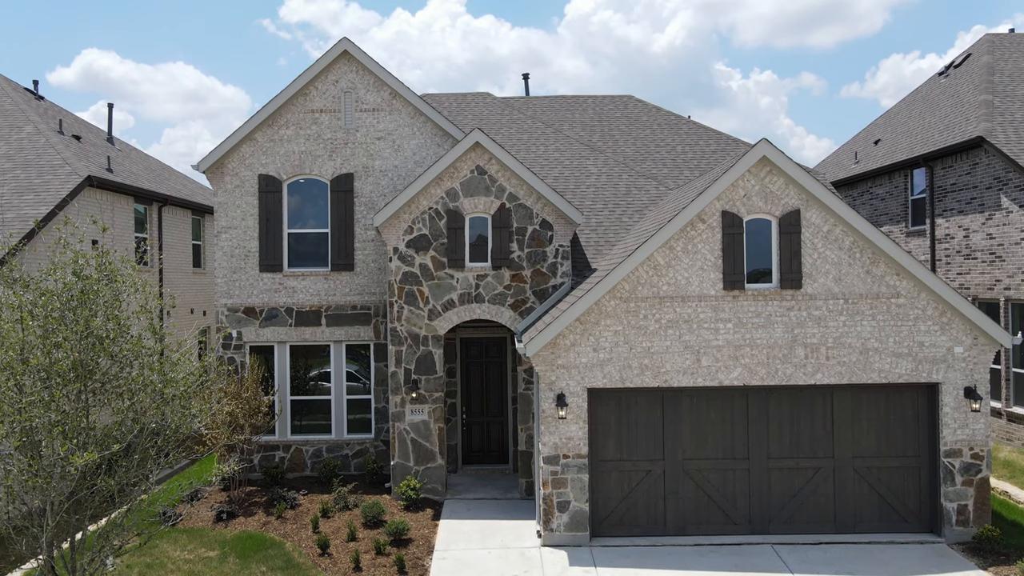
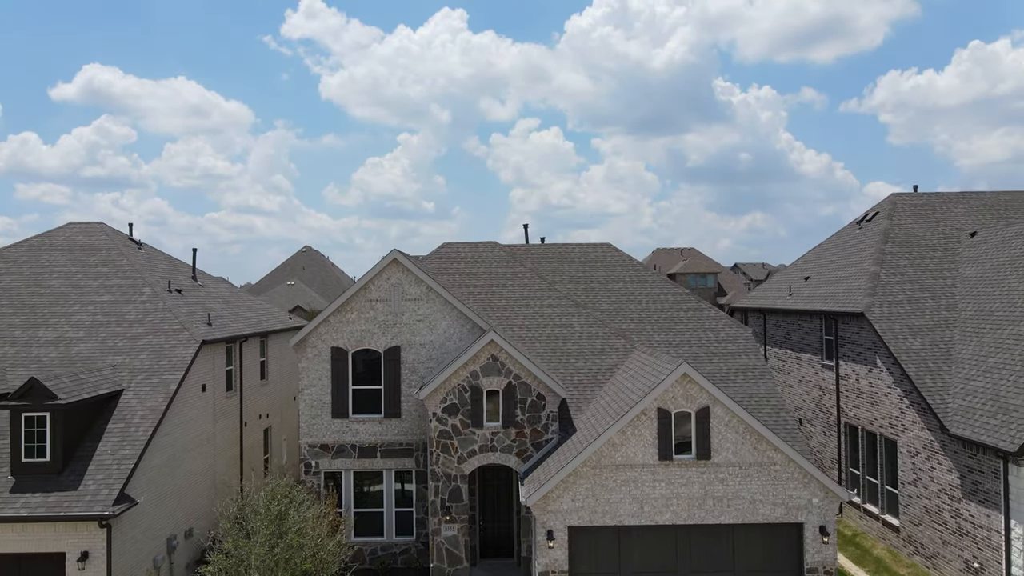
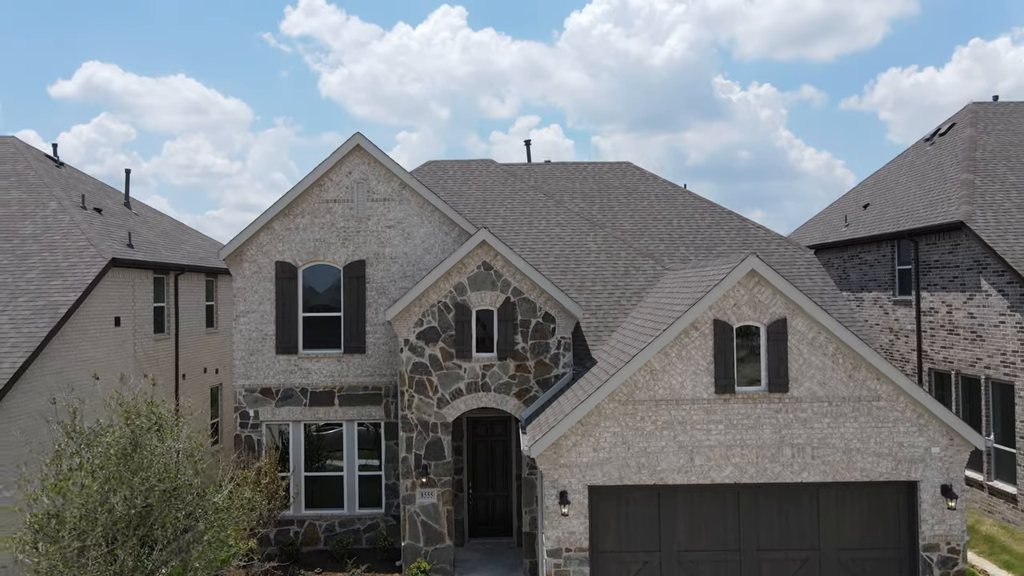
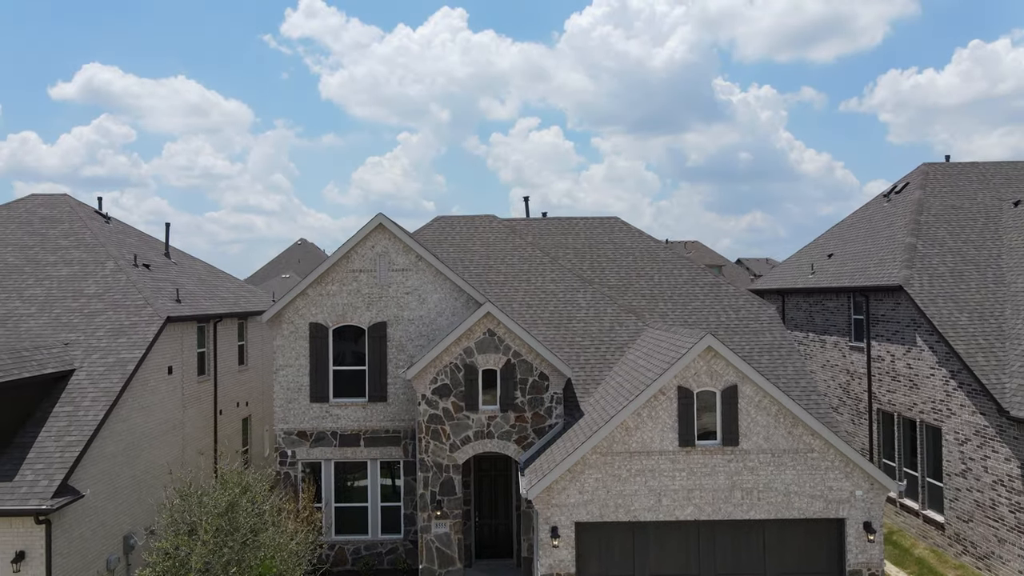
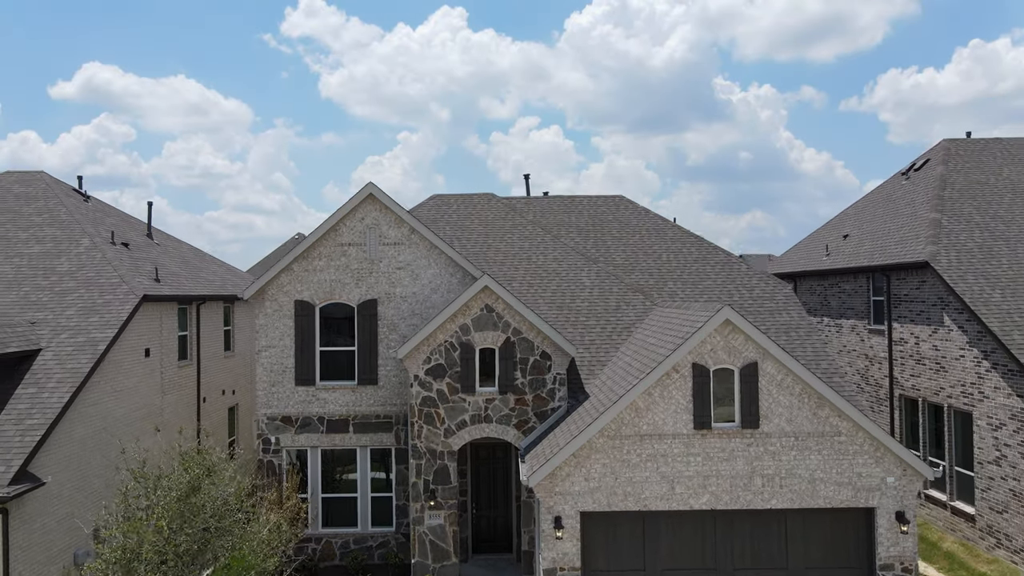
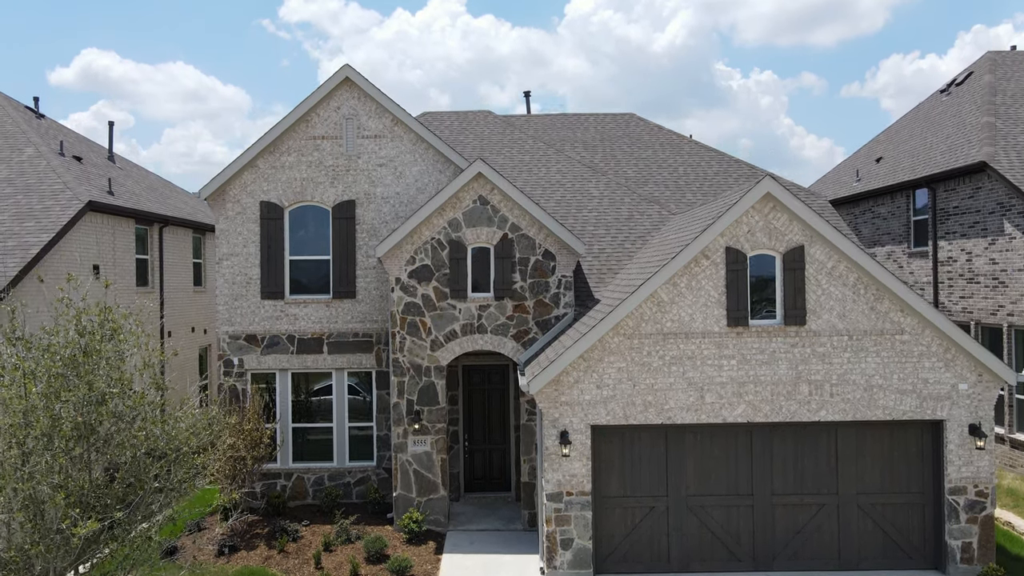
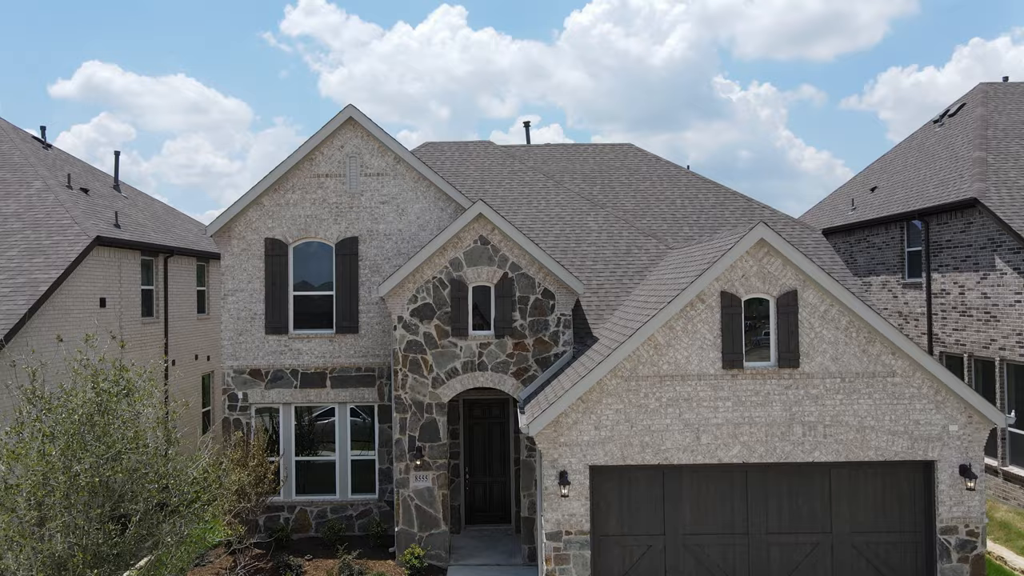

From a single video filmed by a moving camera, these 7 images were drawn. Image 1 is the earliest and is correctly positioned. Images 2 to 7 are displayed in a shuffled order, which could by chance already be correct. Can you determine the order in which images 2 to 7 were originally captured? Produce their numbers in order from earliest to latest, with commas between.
6, 7, 3, 5, 4, 2
